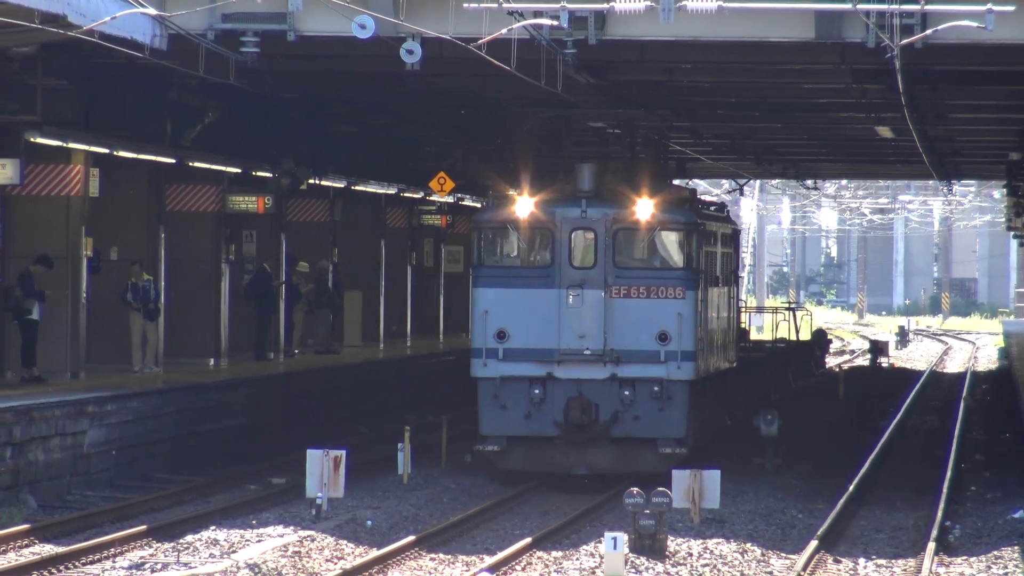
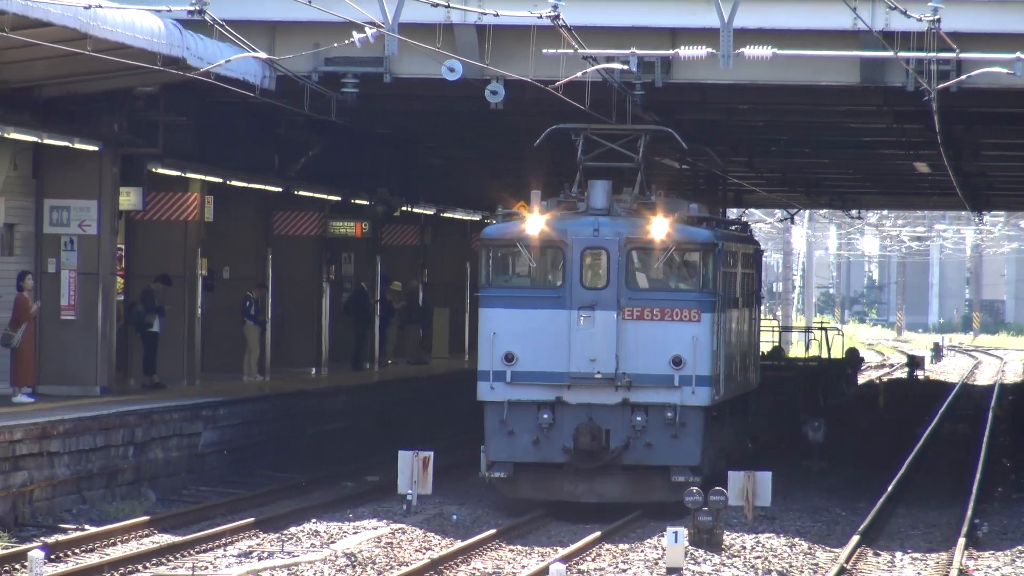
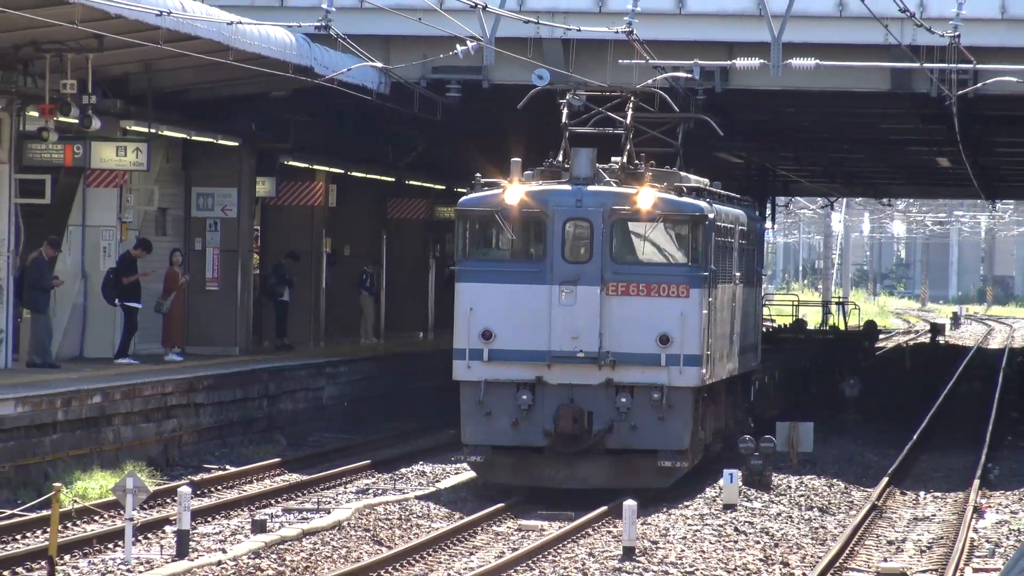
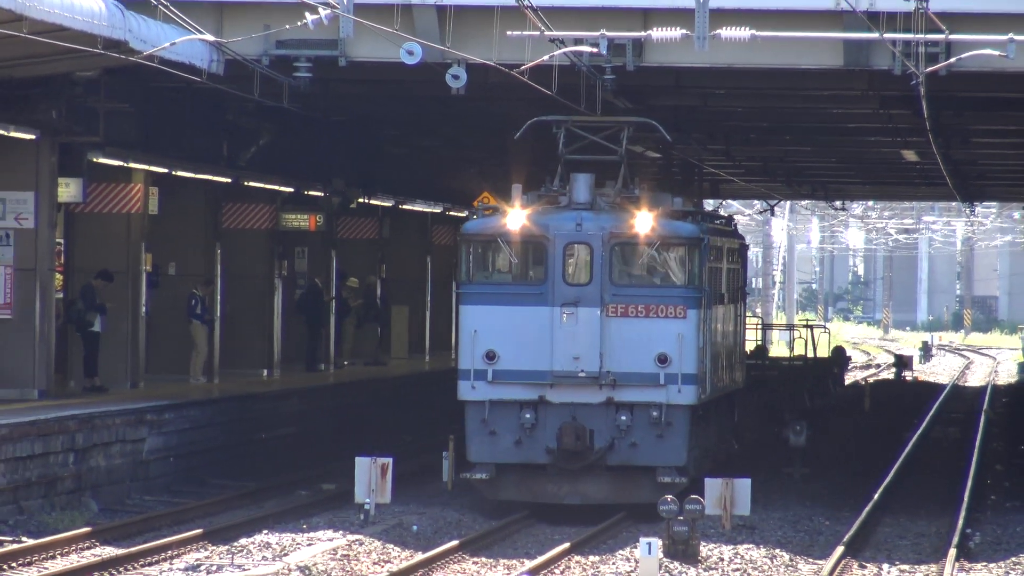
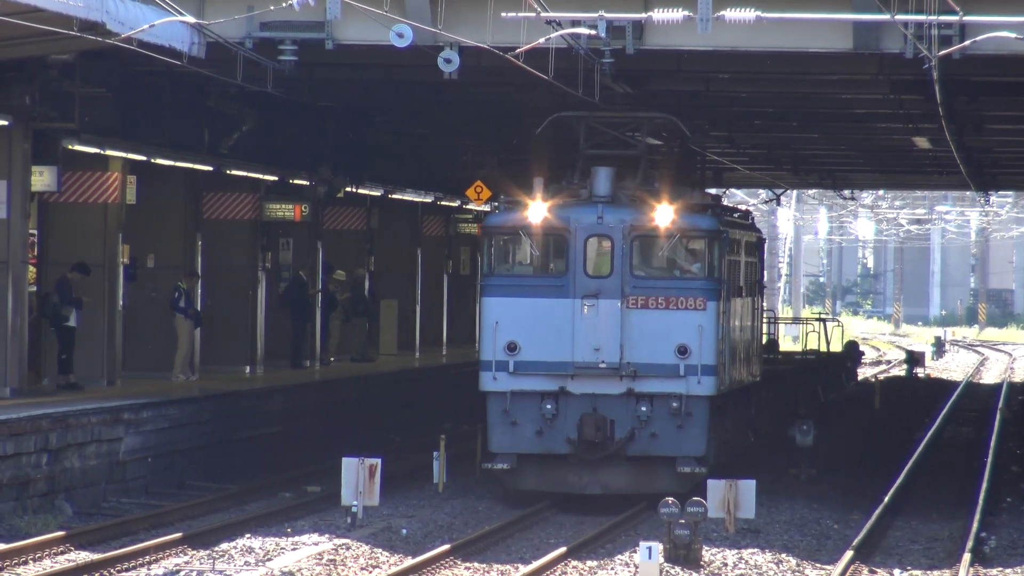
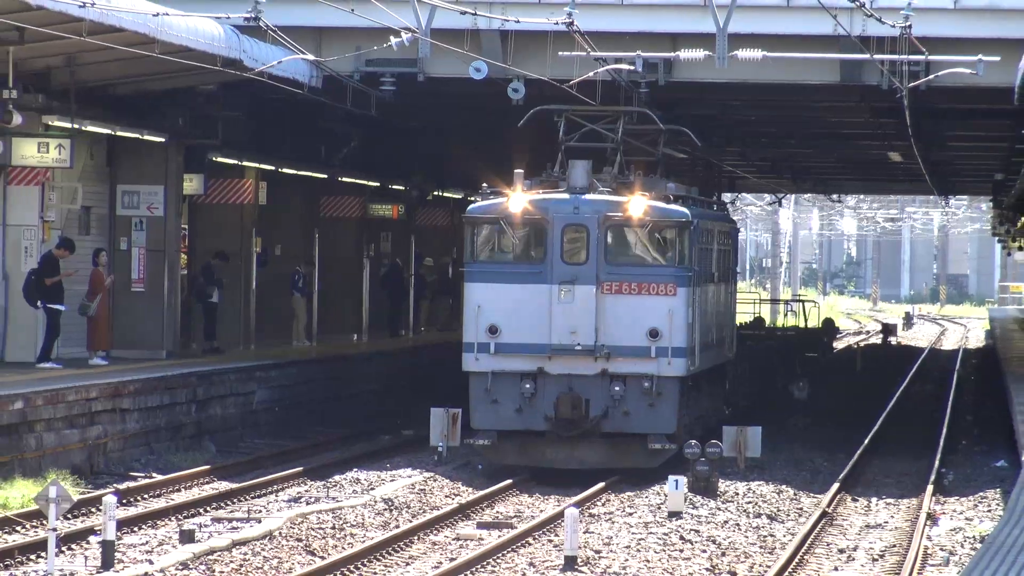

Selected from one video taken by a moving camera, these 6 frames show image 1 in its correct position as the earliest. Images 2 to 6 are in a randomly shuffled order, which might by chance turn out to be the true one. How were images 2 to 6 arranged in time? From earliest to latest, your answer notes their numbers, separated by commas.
5, 4, 2, 6, 3
